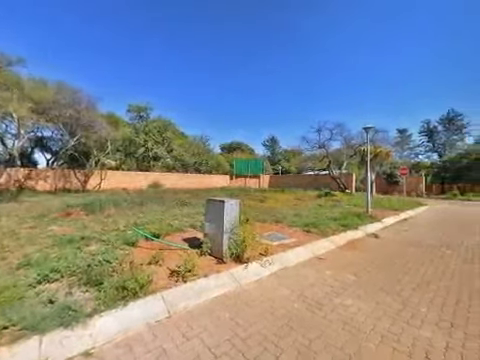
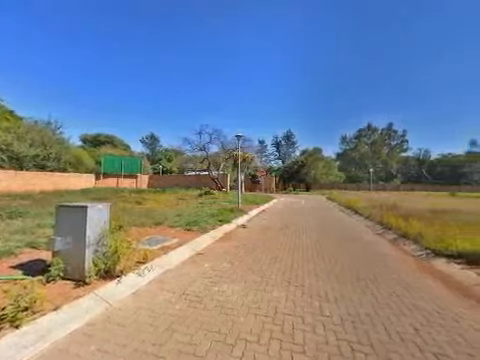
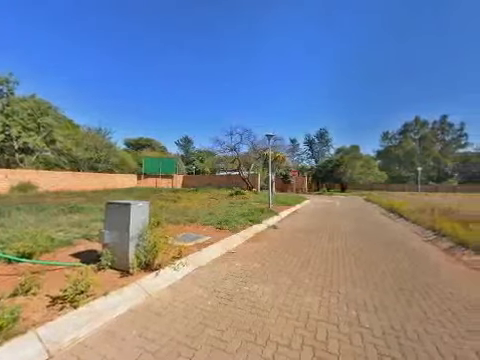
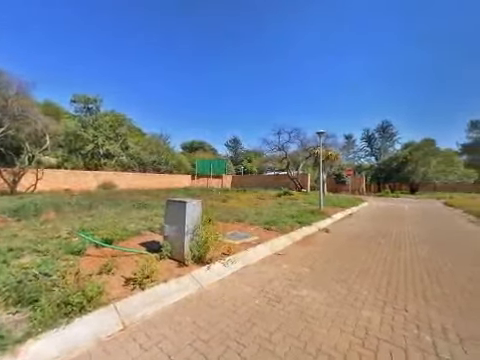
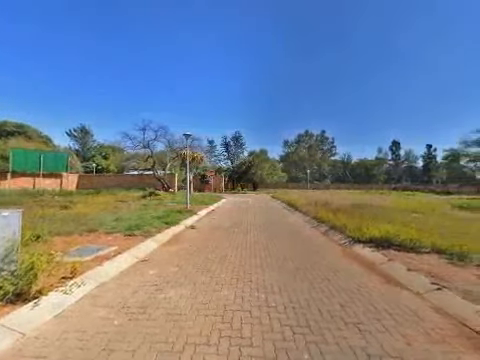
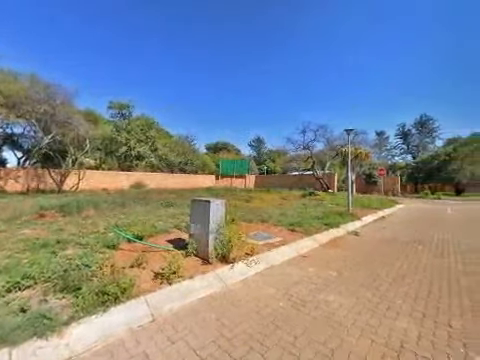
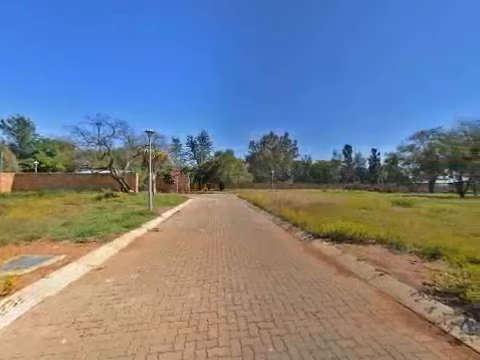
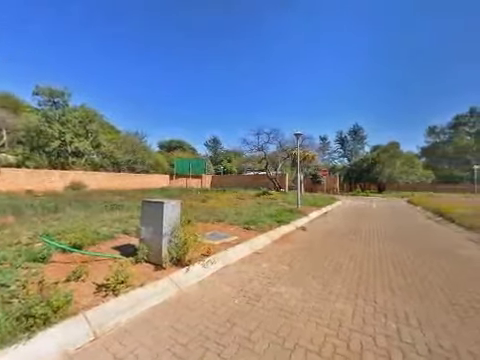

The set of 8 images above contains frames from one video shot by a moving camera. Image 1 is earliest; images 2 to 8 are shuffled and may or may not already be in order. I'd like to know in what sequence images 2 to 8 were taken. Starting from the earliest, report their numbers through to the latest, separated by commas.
6, 4, 8, 3, 2, 5, 7
